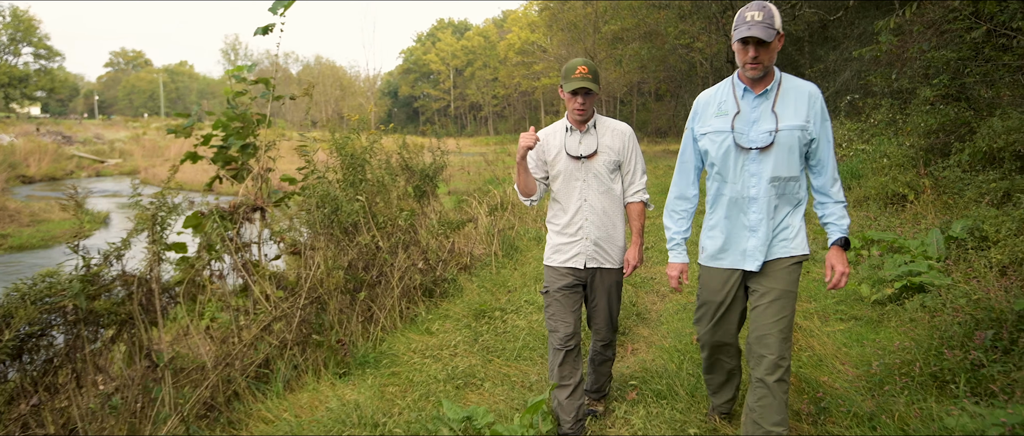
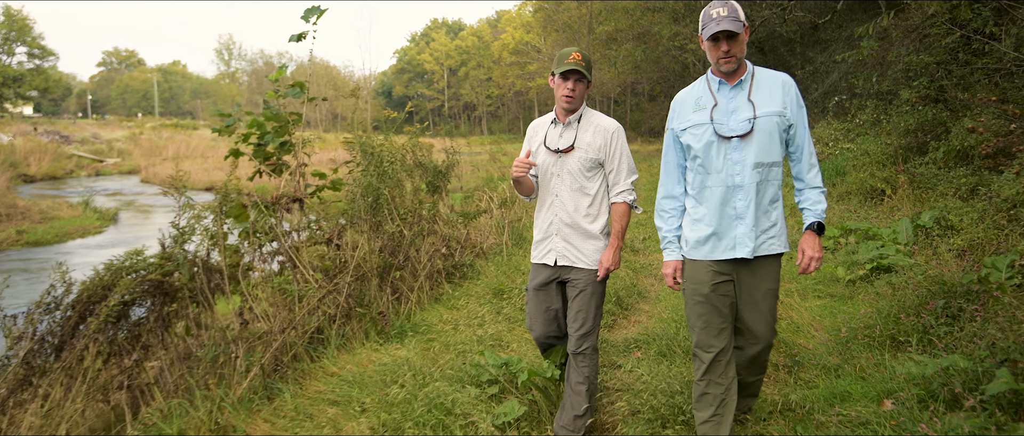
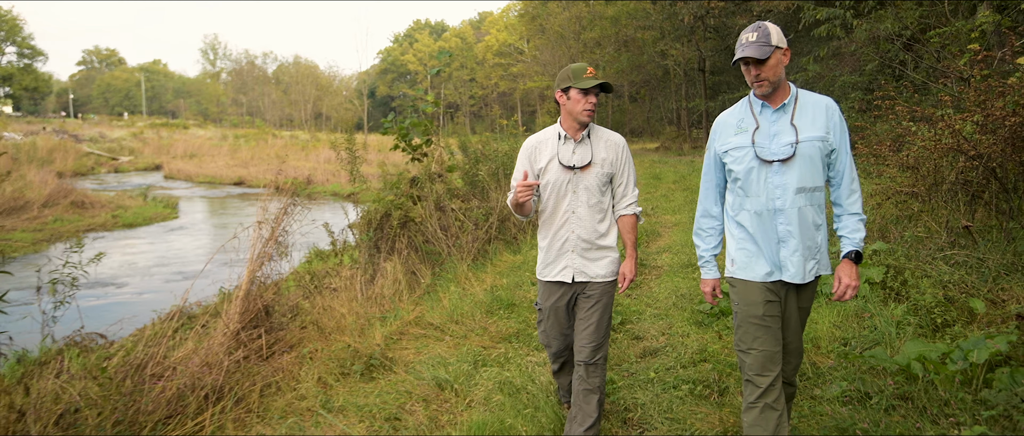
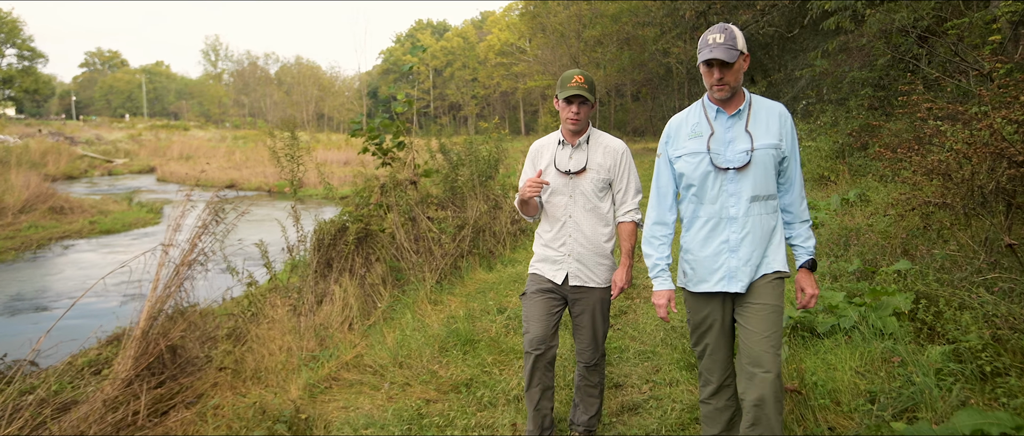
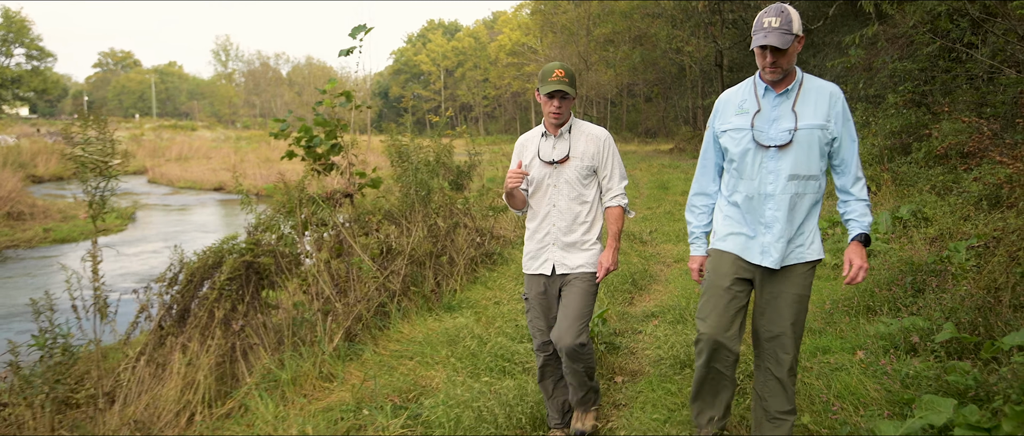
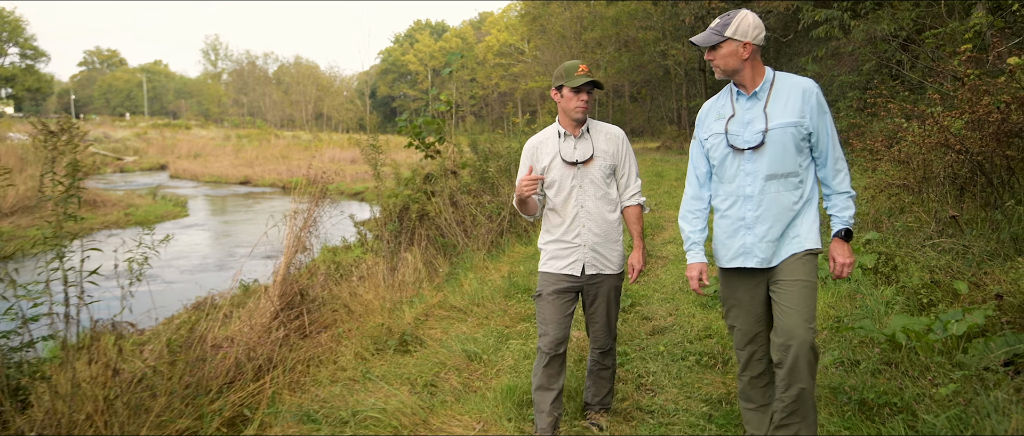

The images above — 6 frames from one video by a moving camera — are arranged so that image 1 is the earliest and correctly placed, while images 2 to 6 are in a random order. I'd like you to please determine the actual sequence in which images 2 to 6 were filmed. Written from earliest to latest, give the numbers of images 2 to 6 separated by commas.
2, 5, 4, 3, 6
